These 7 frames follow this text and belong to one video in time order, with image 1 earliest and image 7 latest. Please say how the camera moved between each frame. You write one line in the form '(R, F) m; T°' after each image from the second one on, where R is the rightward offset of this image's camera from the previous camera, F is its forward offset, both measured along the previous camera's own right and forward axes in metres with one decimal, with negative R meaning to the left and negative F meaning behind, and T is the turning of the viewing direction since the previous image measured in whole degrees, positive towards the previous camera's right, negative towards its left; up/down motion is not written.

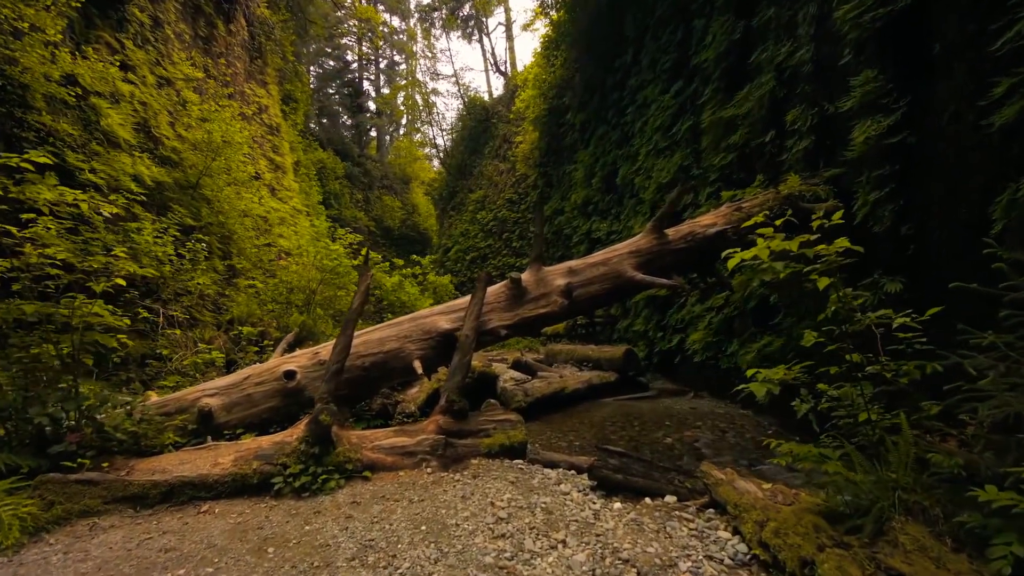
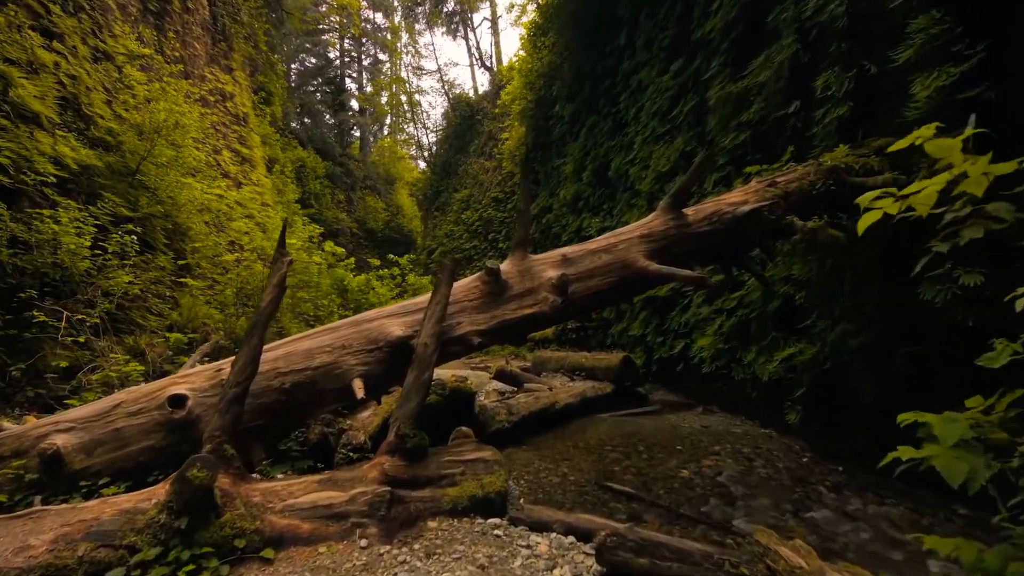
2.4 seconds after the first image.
(+0.1, +0.9) m; +1°
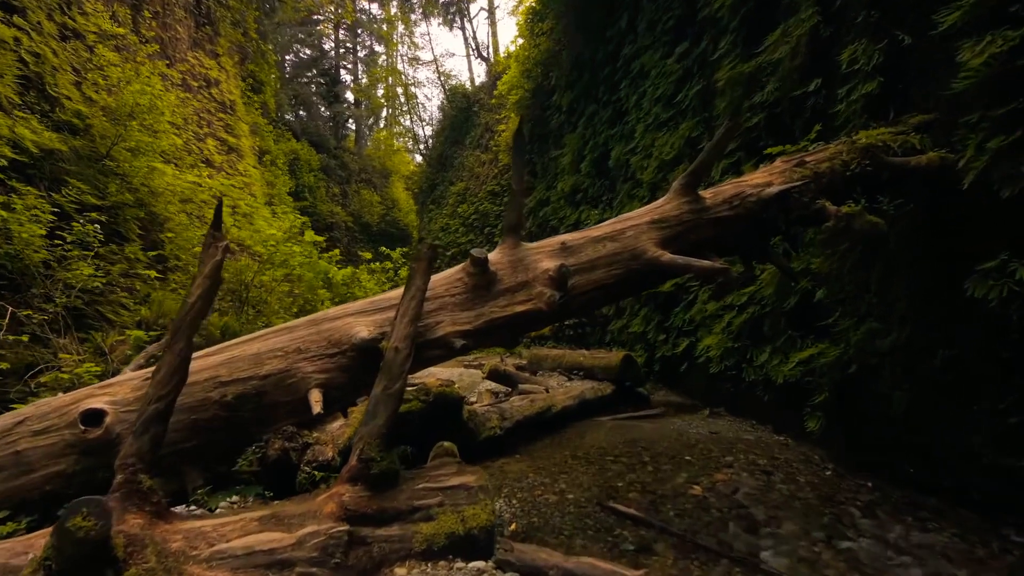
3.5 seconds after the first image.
(0.0, +0.4) m; 0°
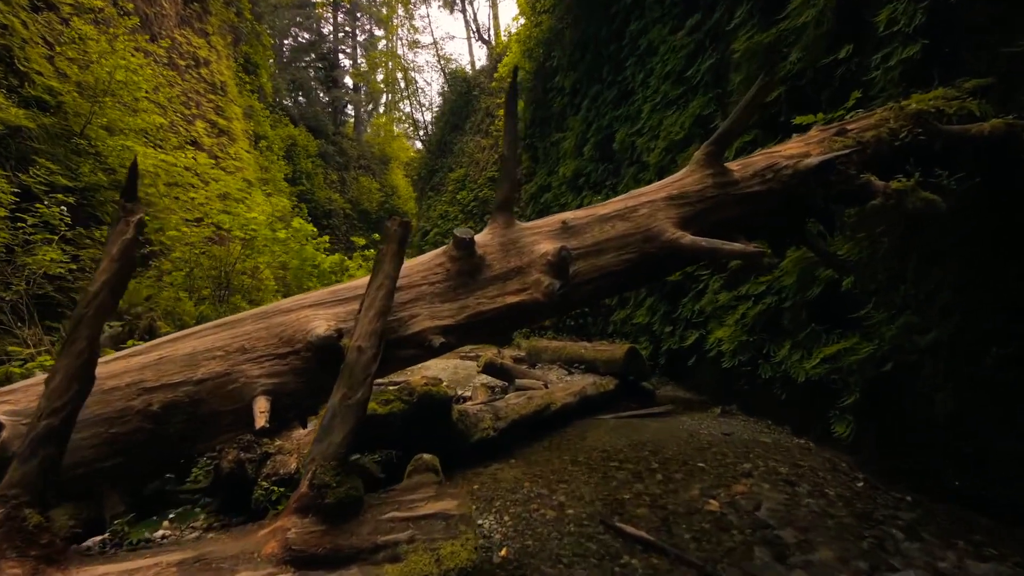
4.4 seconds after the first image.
(0.0, +0.4) m; 0°
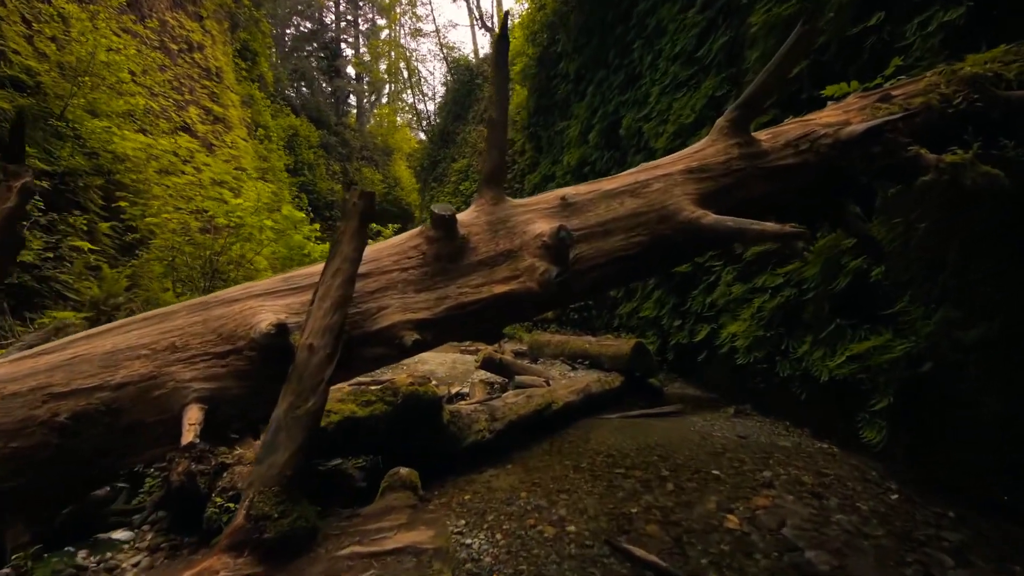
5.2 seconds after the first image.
(+0.1, +0.3) m; -1°
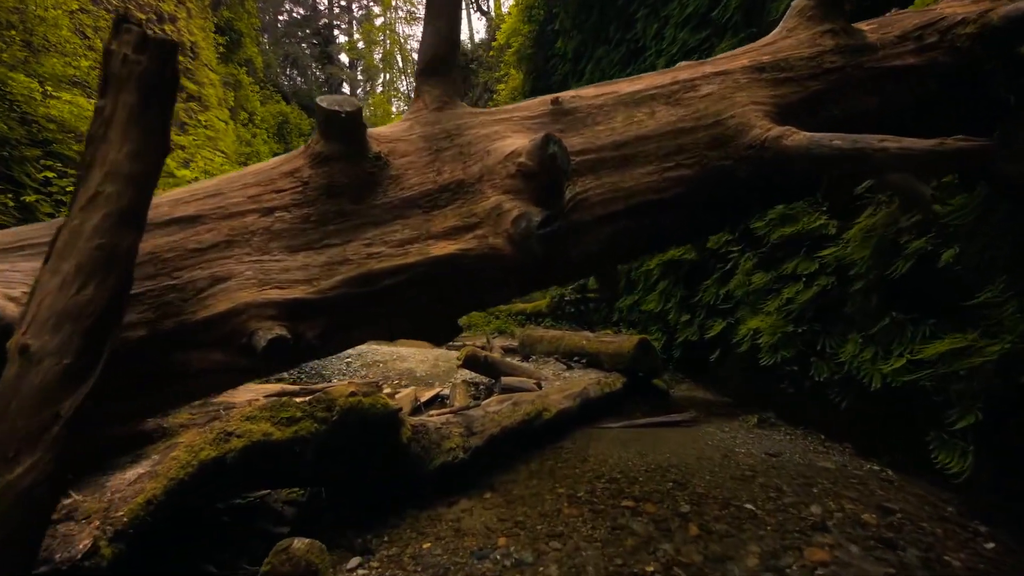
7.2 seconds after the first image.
(+0.1, +0.7) m; 0°
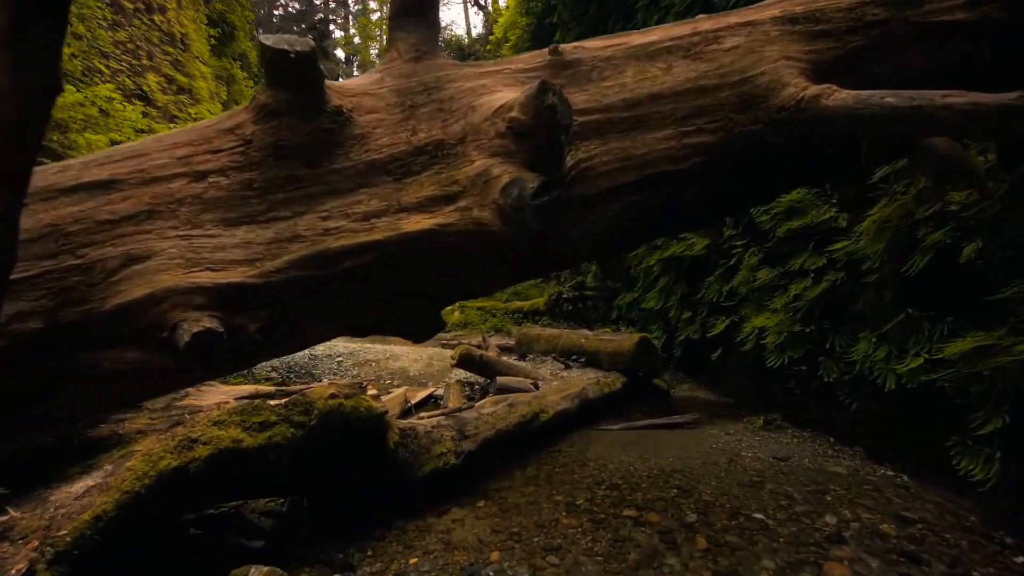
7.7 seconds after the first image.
(0.0, +0.2) m; 0°
